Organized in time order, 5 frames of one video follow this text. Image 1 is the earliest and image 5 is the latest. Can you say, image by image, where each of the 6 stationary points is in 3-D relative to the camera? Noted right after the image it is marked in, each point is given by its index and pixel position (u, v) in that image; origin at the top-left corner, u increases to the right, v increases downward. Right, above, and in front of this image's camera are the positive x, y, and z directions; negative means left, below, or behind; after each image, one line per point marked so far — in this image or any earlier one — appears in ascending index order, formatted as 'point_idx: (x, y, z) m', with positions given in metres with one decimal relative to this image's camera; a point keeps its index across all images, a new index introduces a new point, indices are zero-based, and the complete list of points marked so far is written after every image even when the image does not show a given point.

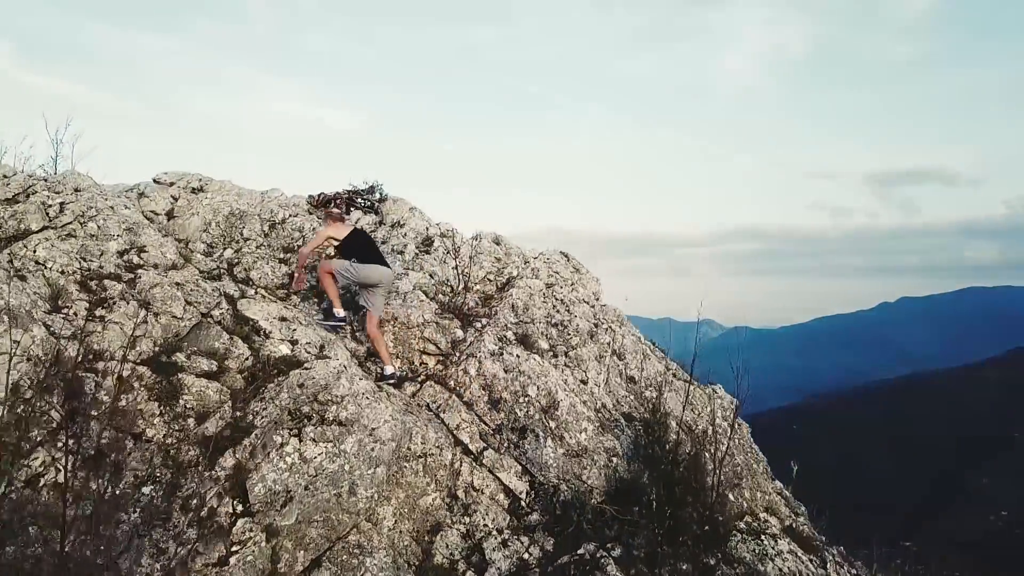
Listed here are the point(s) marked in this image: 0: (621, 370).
0: (+2.0, -1.6, +12.7) m
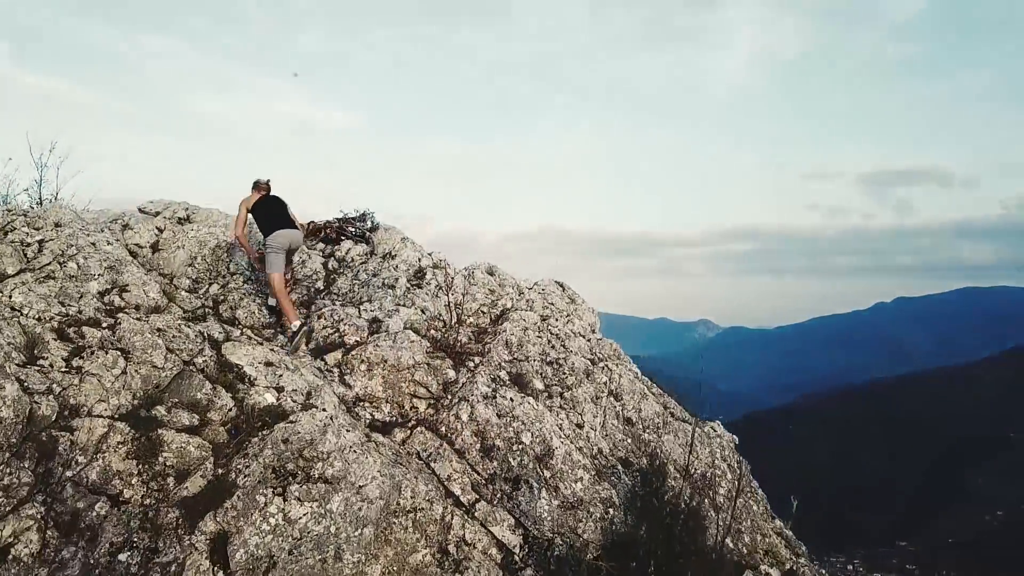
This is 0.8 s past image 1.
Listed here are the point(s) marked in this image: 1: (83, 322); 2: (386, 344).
0: (+1.9, -2.3, +12.4) m
1: (-6.3, -0.5, +10.0) m
2: (-2.2, -1.0, +11.7) m
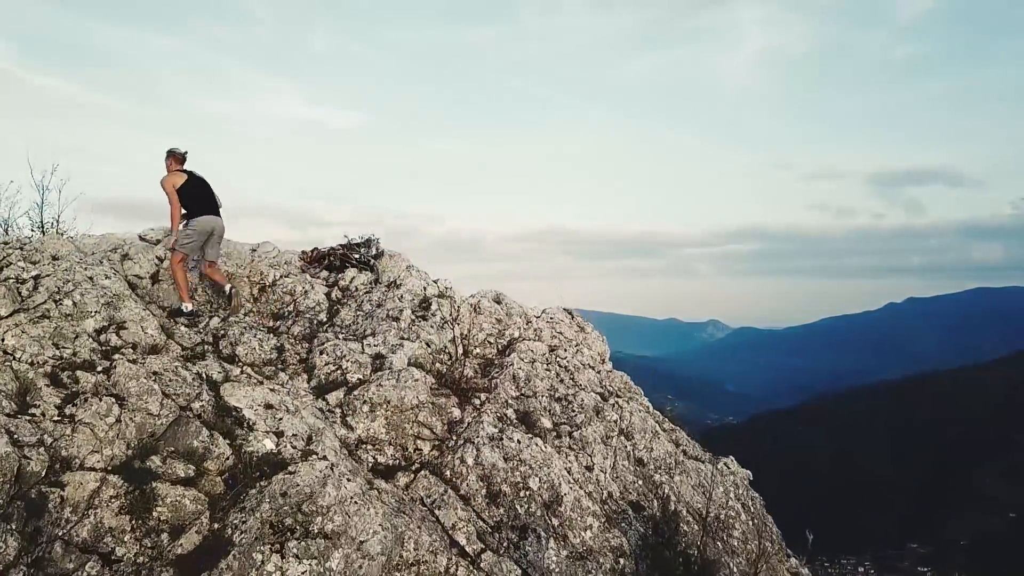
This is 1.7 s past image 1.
0: (+2.0, -2.9, +12.0) m
1: (-6.2, -1.1, +9.7) m
2: (-2.0, -1.6, +11.3) m
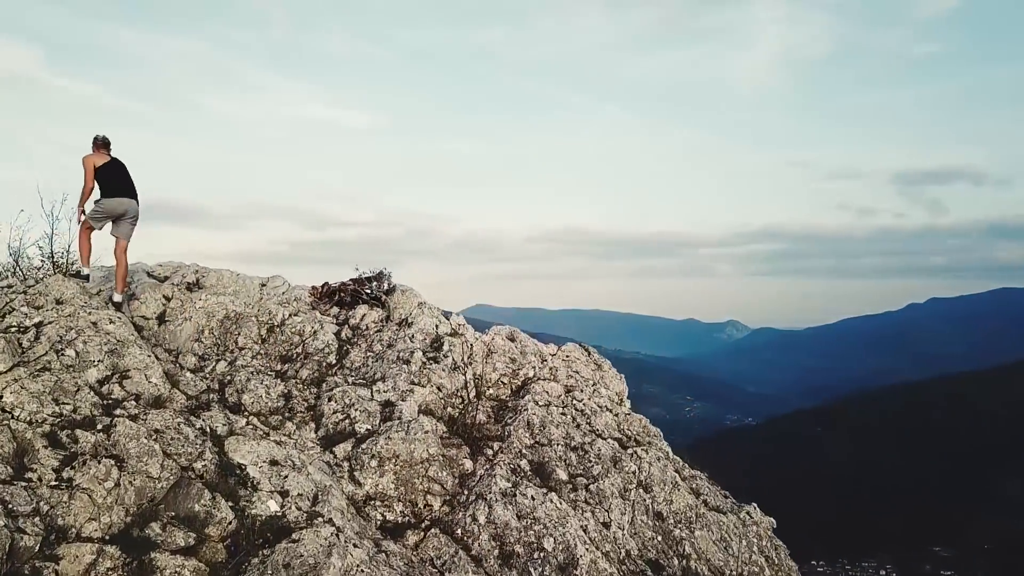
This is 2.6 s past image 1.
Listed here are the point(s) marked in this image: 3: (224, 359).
0: (+2.3, -3.7, +11.5) m
1: (-6.0, -1.9, +9.5) m
2: (-1.8, -2.4, +11.0) m
3: (-5.1, -1.3, +12.2) m
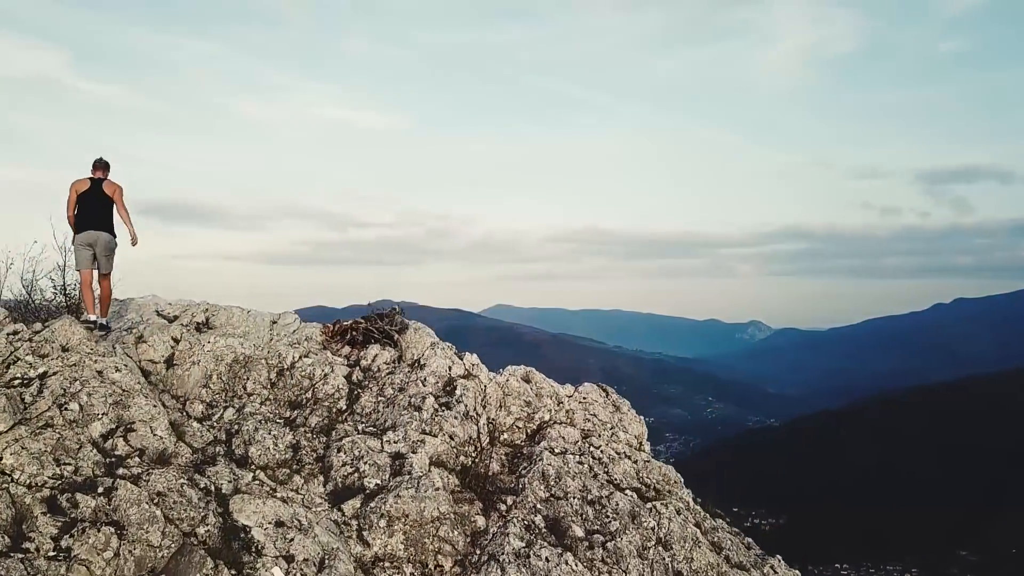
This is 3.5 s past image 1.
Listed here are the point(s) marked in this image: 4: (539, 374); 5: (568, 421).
0: (+2.5, -4.5, +11.0) m
1: (-5.9, -2.6, +9.2) m
2: (-1.6, -3.2, +10.6) m
3: (-4.9, -2.1, +11.9) m
4: (+0.6, -1.8, +14.2) m
5: (+1.1, -2.6, +13.2) m
